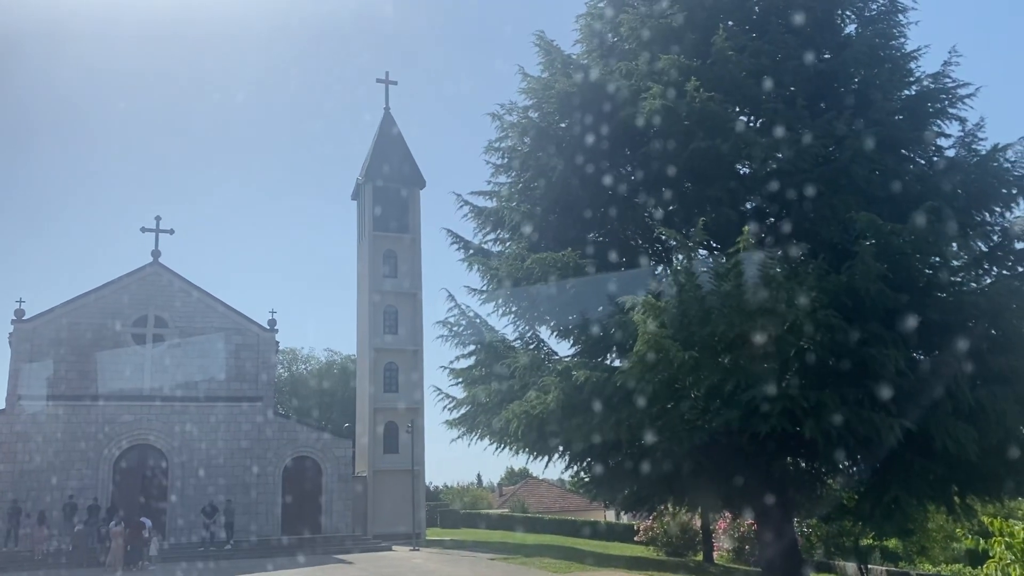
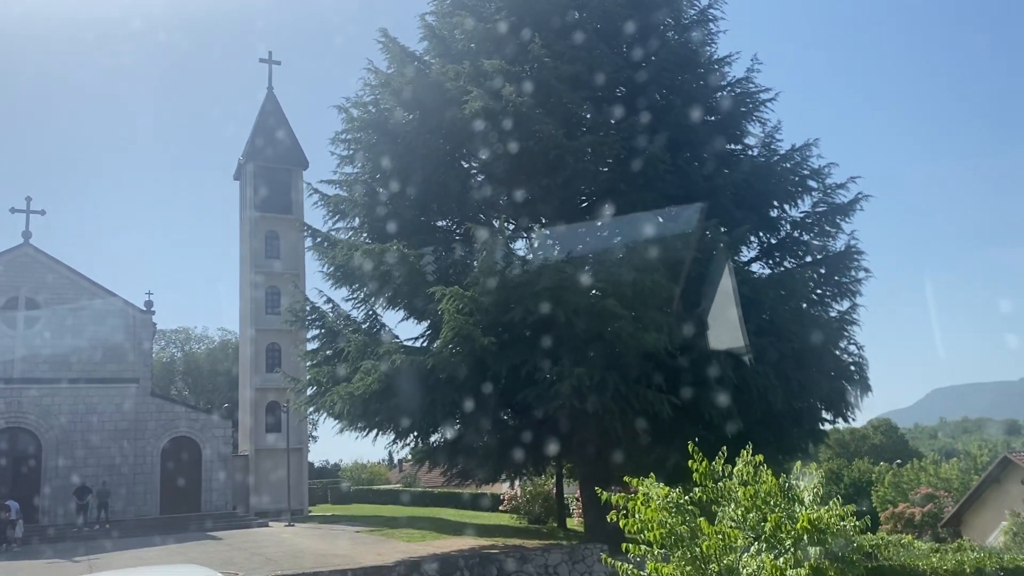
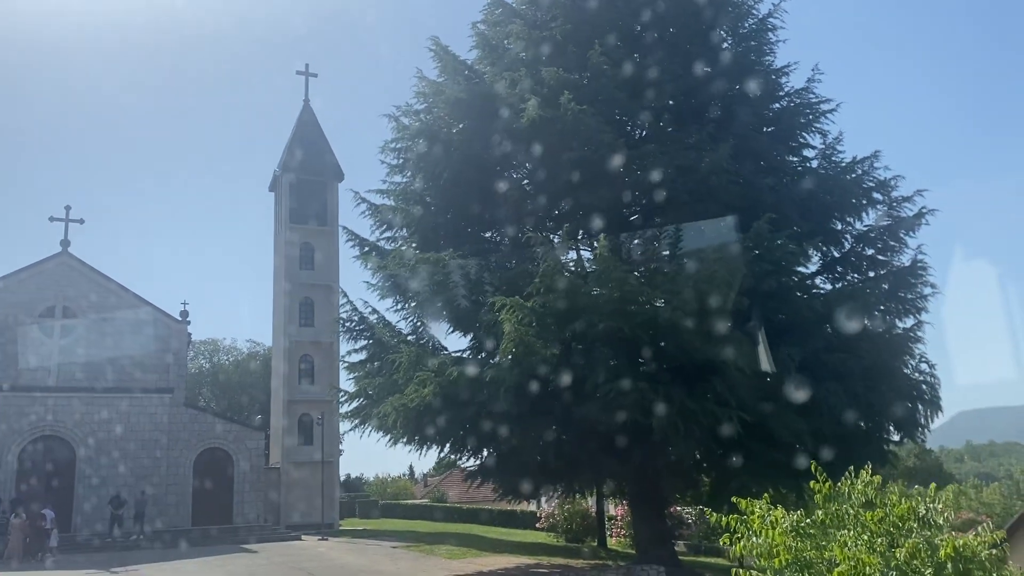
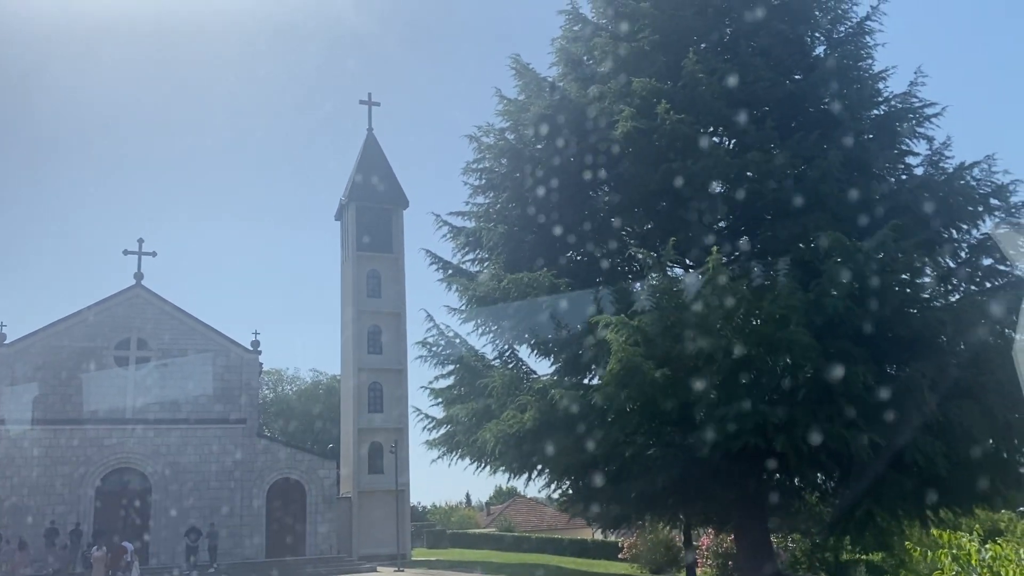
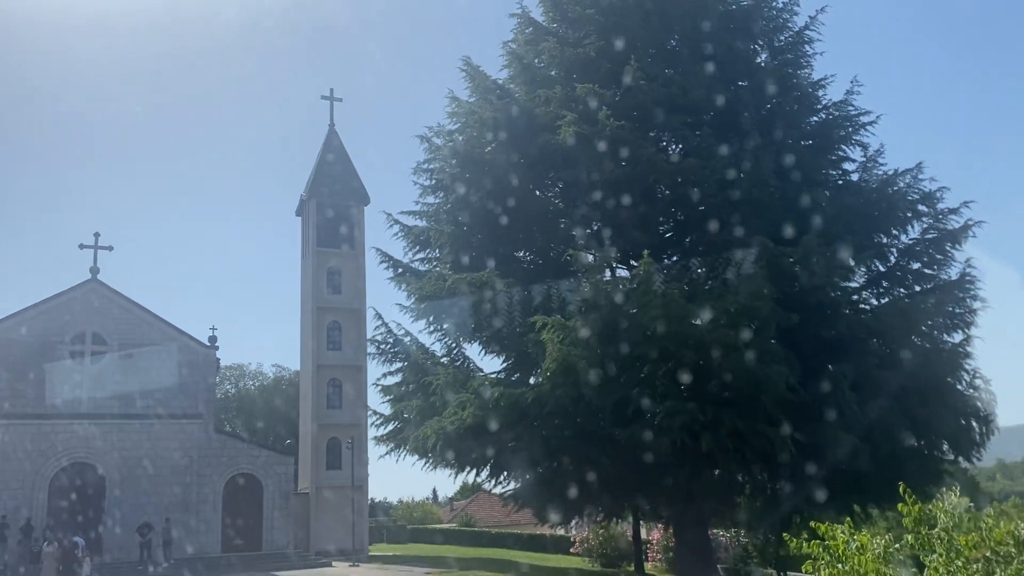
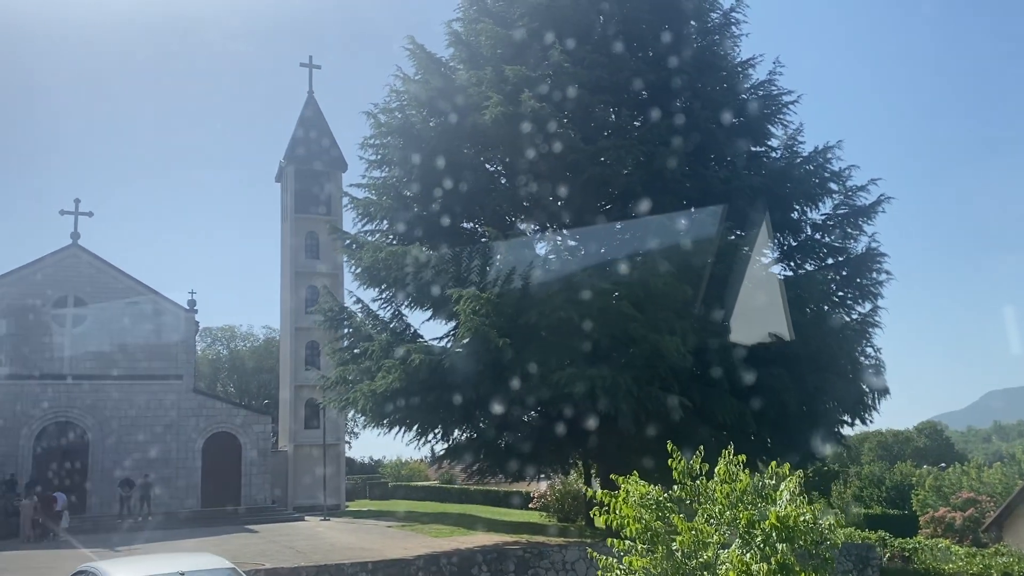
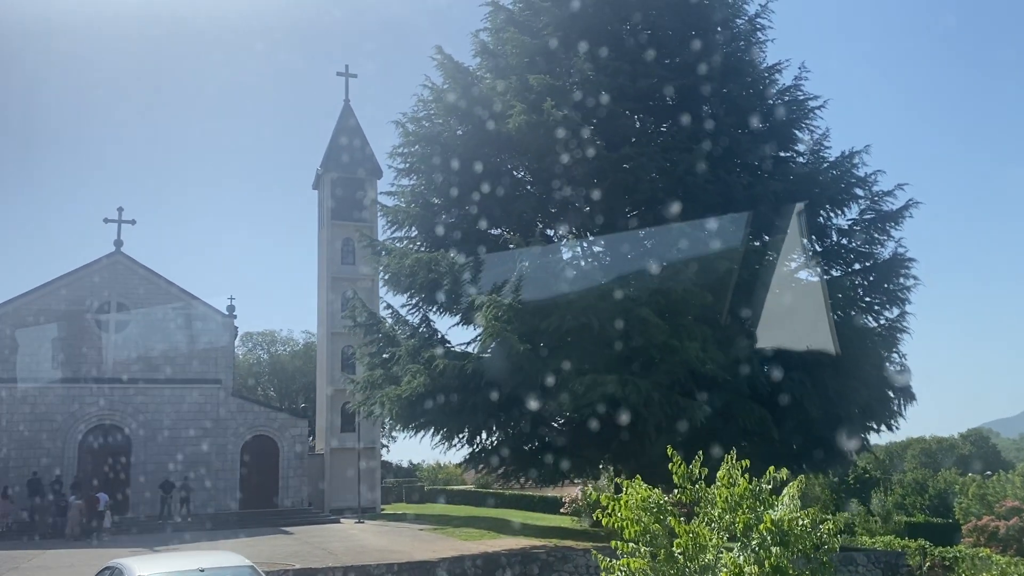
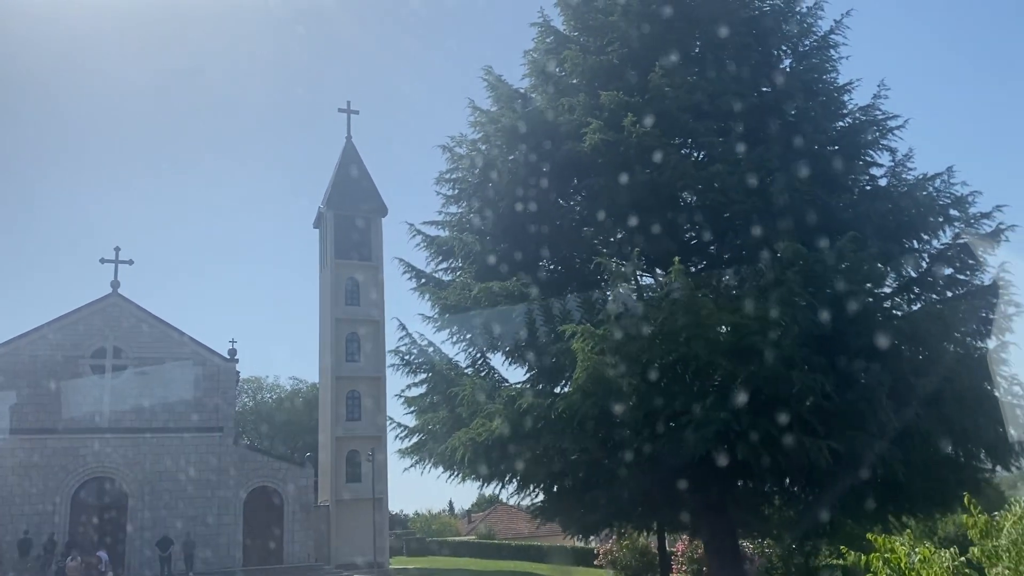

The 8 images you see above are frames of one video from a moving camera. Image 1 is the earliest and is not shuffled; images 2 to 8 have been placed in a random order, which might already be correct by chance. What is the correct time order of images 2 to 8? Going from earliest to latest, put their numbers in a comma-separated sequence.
4, 8, 5, 3, 2, 6, 7
